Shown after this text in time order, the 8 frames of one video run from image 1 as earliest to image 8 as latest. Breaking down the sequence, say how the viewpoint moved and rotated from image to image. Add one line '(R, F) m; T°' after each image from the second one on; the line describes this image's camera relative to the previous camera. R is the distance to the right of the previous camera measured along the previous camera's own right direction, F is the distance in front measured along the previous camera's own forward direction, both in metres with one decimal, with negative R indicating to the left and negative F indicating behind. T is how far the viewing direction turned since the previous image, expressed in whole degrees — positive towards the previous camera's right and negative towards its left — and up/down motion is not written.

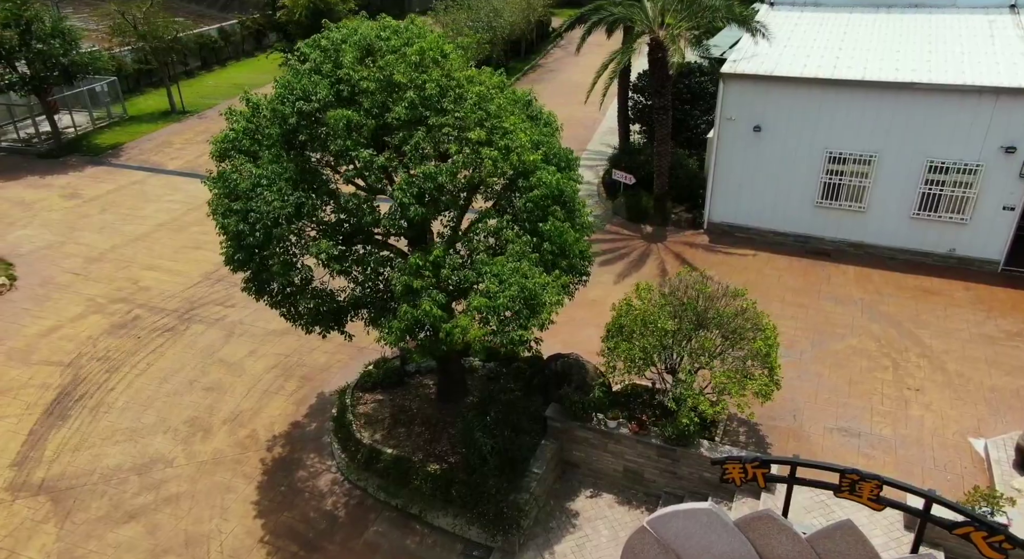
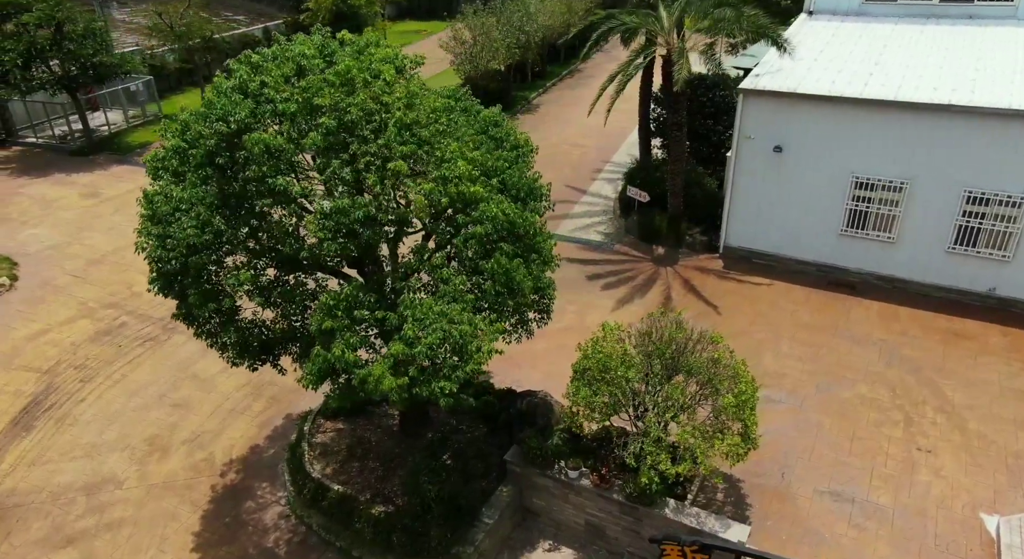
(+1.3, +0.8) m; -5°
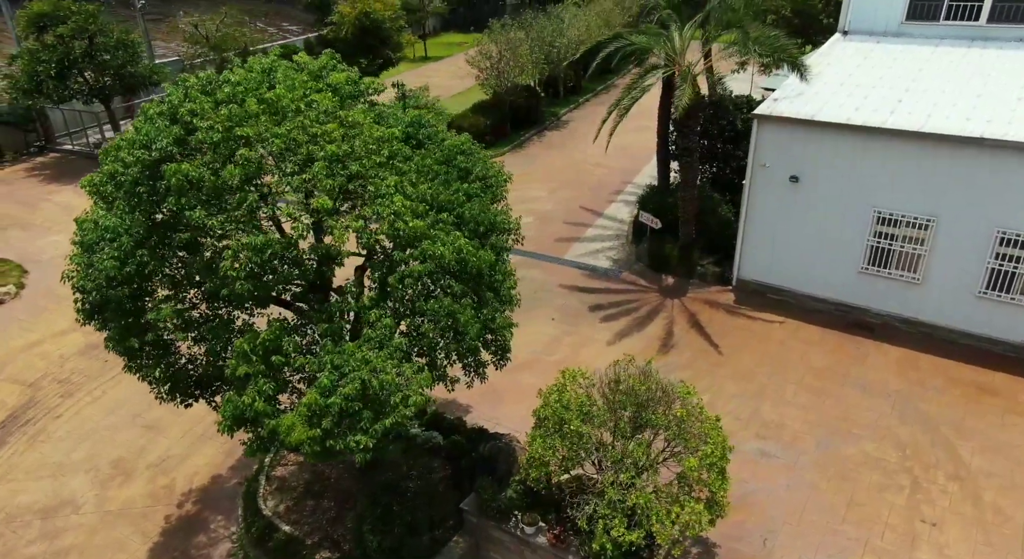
(+1.2, +0.7) m; -4°
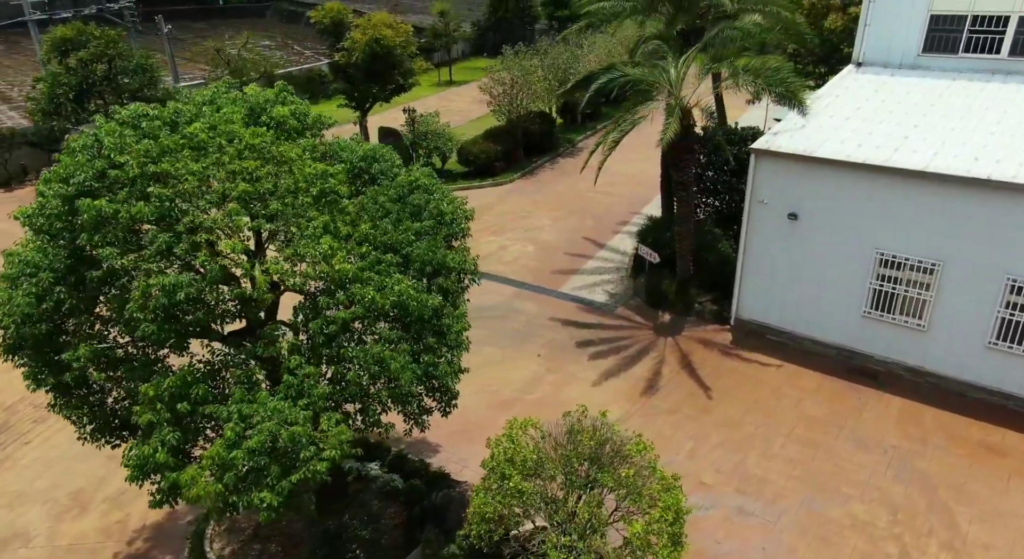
(+1.0, +0.5) m; -3°
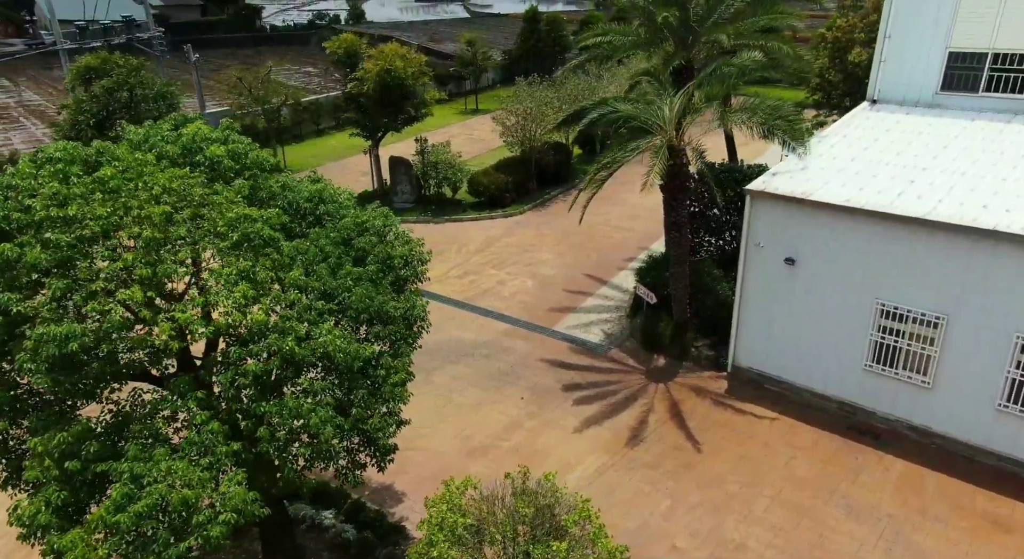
(+1.1, +0.5) m; -3°
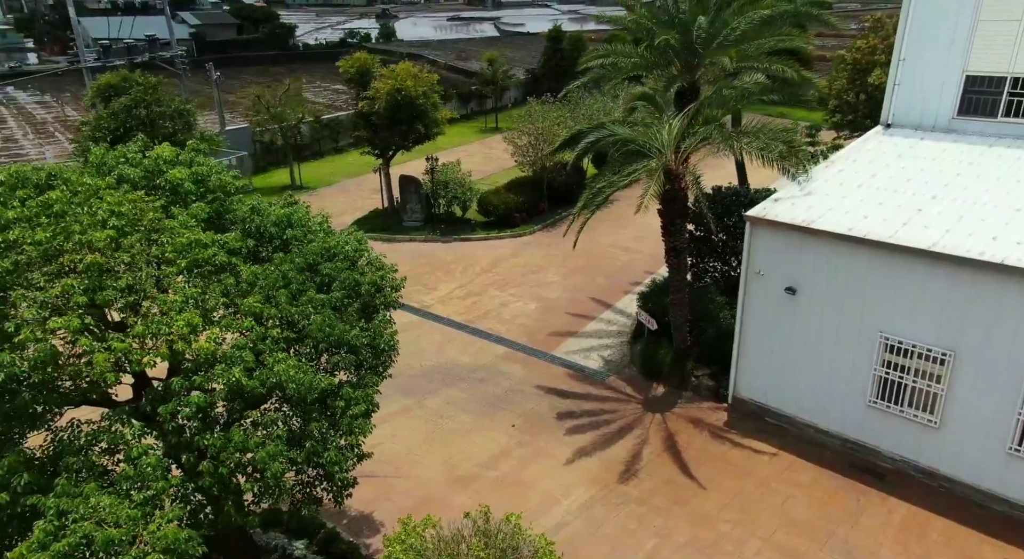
(+0.7, +0.3) m; -2°
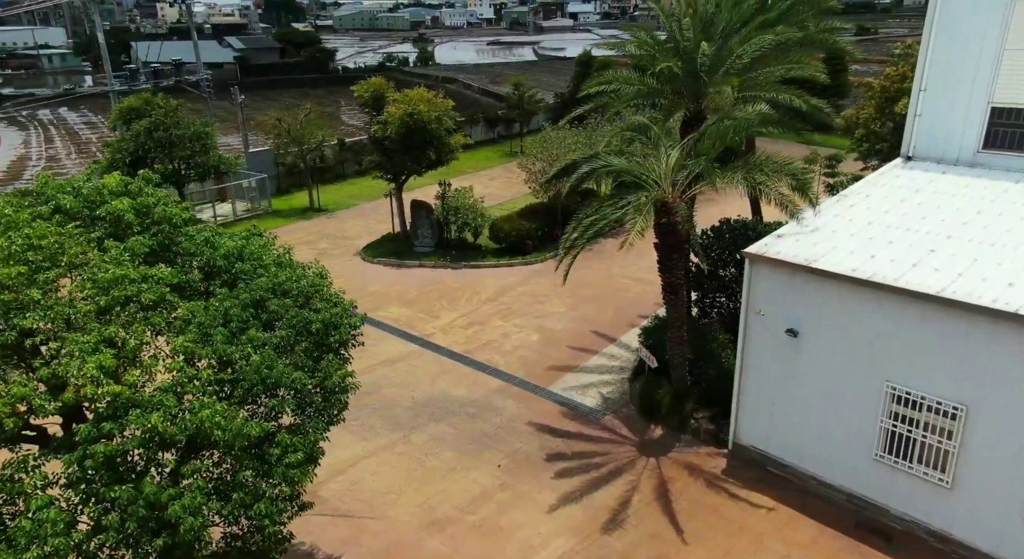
(+0.9, +0.6) m; -3°
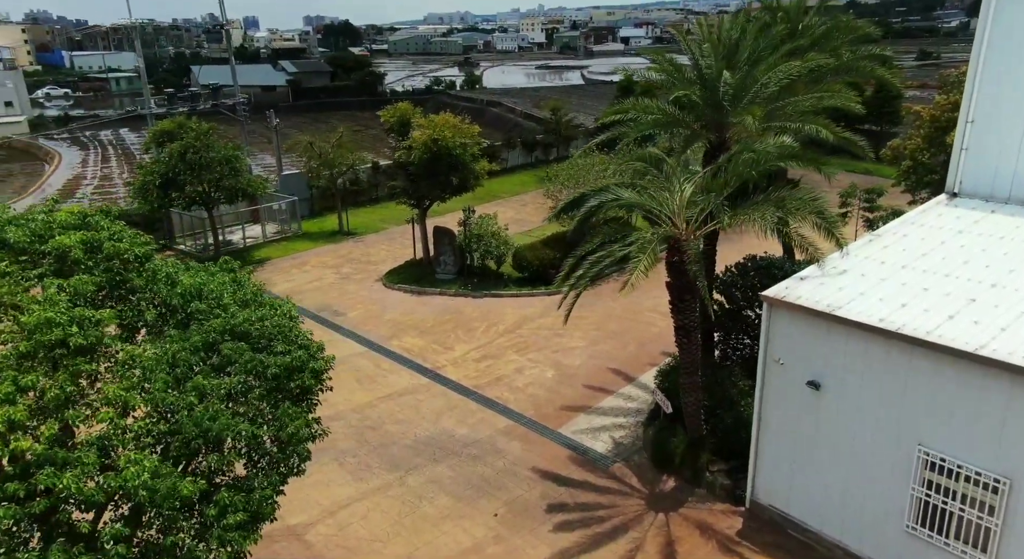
(+0.7, +0.7) m; -4°
